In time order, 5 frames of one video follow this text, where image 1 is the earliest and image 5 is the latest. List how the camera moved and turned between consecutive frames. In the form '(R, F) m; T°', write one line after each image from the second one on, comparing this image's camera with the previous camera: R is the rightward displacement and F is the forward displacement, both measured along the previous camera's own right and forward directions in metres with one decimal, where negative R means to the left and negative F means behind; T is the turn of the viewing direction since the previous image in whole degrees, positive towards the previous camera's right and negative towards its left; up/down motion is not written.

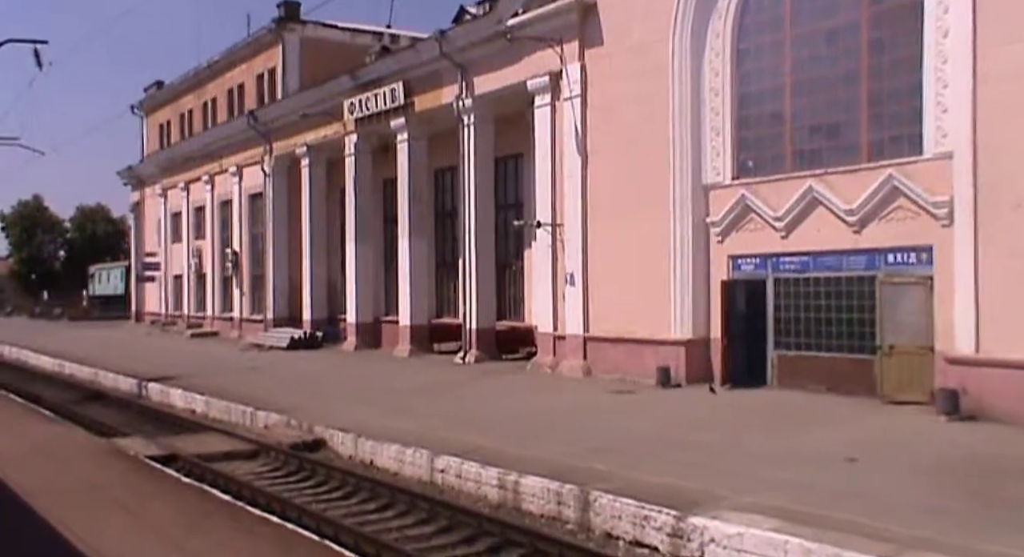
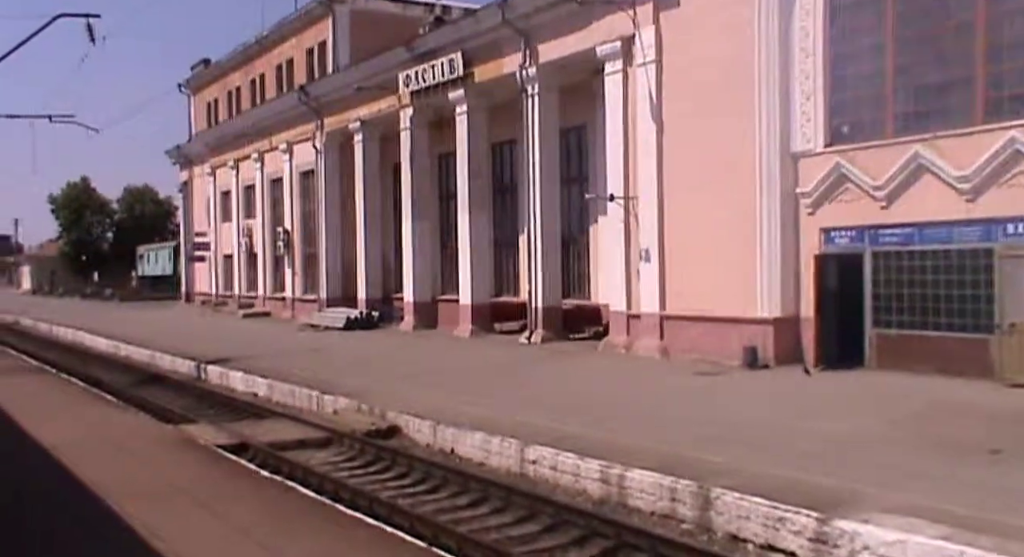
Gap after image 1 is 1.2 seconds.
(-0.6, +0.9) m; -2°
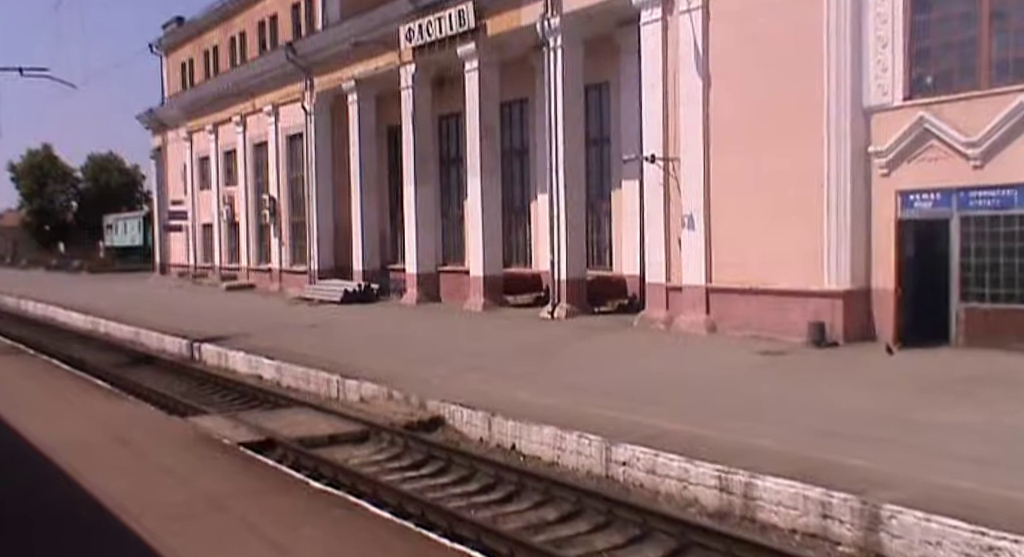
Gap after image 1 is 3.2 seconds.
(-1.1, +1.8) m; +2°
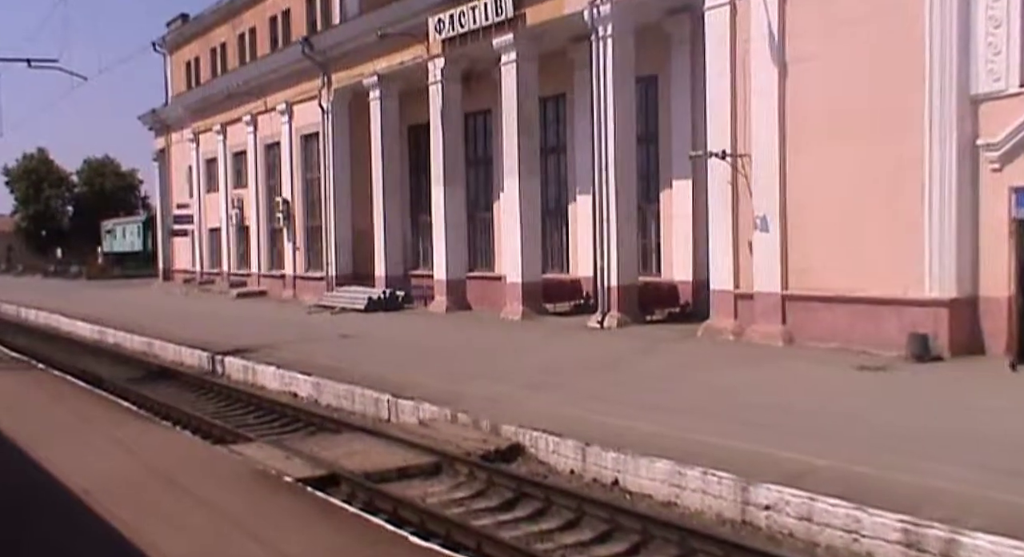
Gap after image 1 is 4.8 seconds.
(-1.0, +1.5) m; 0°
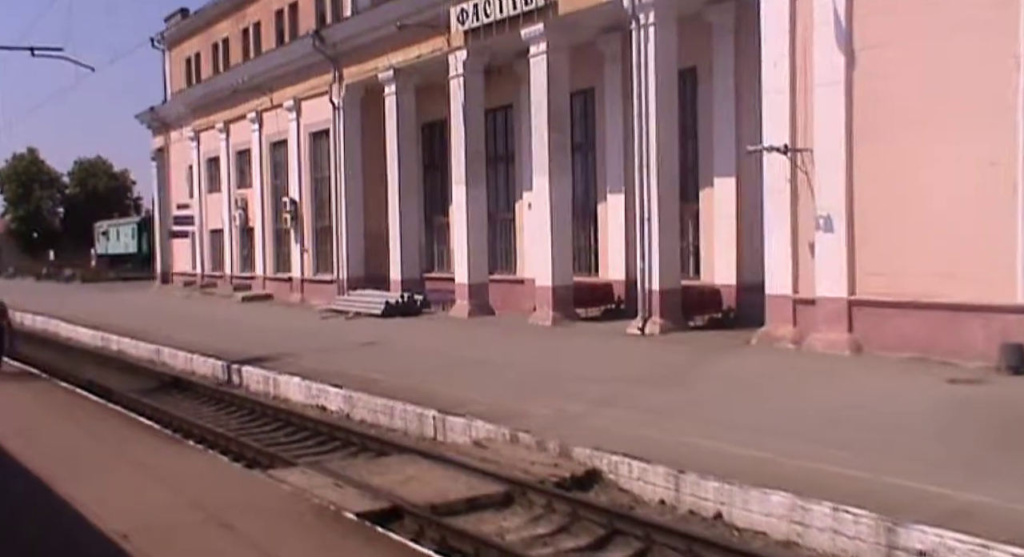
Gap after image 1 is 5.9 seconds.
(-0.8, +1.2) m; +1°
